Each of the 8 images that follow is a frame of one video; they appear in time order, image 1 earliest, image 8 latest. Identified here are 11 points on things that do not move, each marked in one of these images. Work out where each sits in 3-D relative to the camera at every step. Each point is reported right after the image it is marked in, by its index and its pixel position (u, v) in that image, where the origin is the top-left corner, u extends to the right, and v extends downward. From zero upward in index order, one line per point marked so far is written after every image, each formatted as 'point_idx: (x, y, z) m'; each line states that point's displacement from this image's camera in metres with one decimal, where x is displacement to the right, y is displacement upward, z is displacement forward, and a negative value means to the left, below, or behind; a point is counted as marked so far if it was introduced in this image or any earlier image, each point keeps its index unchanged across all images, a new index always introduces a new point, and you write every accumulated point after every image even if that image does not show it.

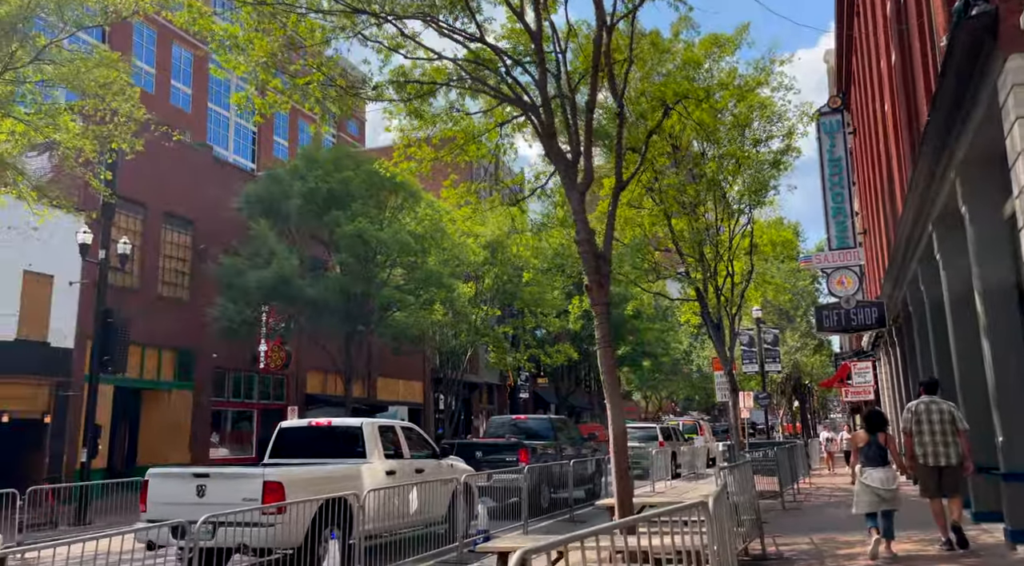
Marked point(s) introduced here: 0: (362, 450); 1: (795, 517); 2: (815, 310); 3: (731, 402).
0: (-1.7, -1.9, +9.9) m
1: (+4.4, -3.6, +13.6) m
2: (+6.5, -0.5, +18.7) m
3: (+4.9, -2.7, +19.3) m
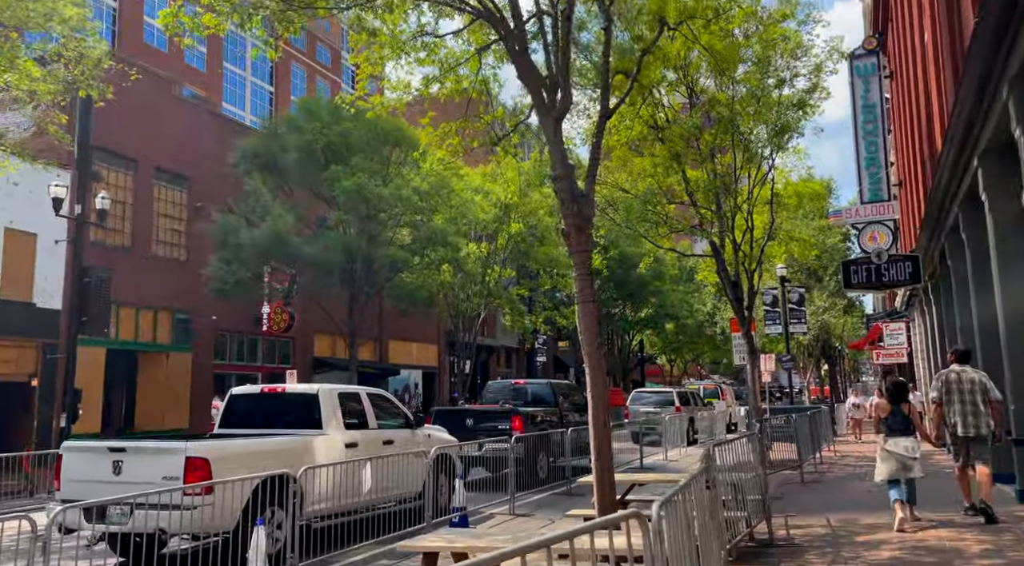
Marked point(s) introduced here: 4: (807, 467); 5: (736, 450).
0: (-2.0, -1.4, +8.8) m
1: (+4.2, -2.9, +12.3) m
2: (+6.6, +0.4, +17.2) m
3: (+4.9, -1.7, +18.0) m
4: (+5.5, -3.4, +16.3) m
5: (+2.1, -1.5, +8.0) m
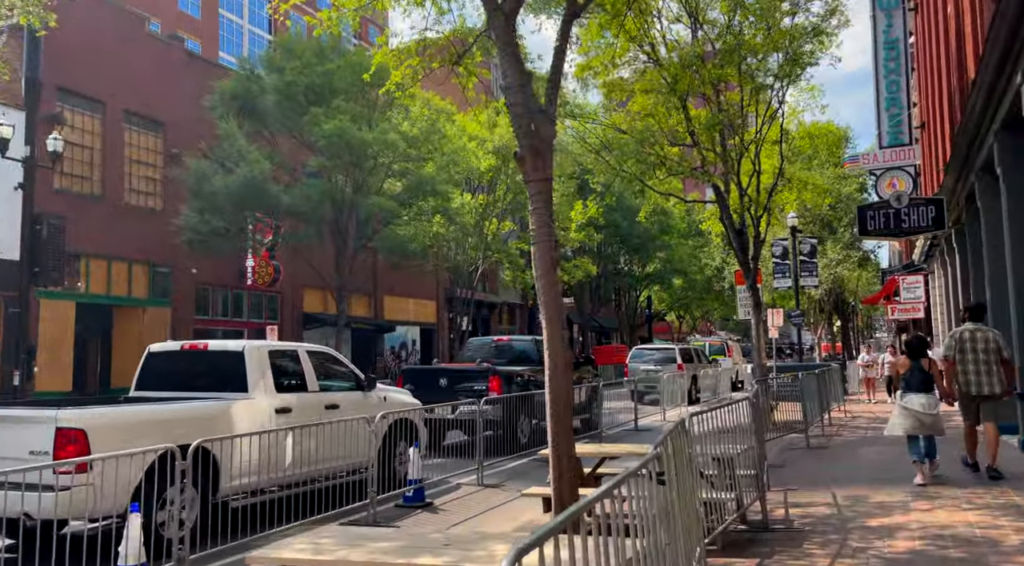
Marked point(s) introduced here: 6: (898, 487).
0: (-2.3, -0.9, +7.6) m
1: (+3.9, -2.2, +11.1) m
2: (+6.3, +1.4, +15.8) m
3: (+4.7, -0.8, +16.7) m
4: (+5.2, -2.5, +15.0) m
5: (+1.7, -1.0, +6.8) m
6: (+3.7, -1.9, +8.2) m
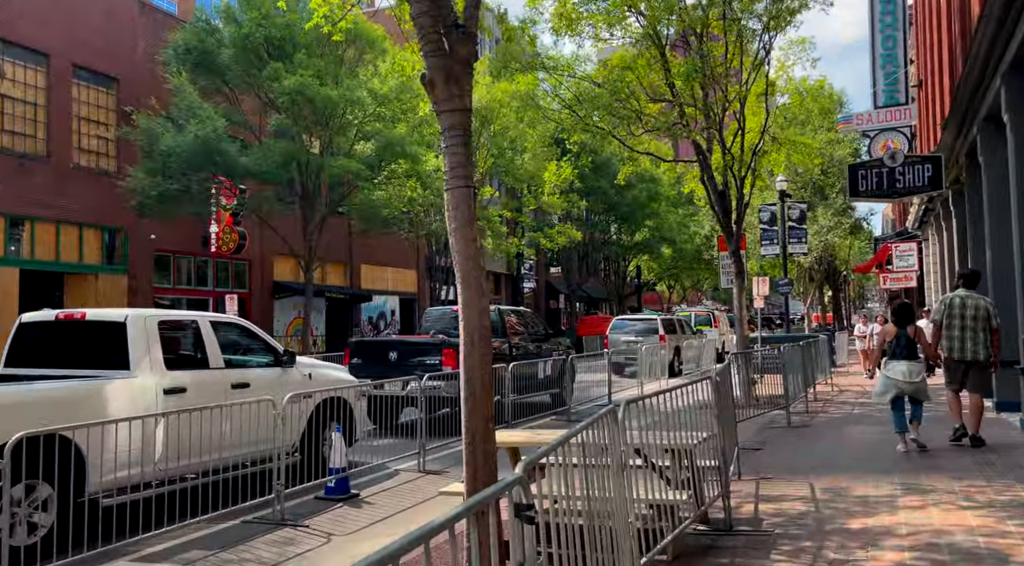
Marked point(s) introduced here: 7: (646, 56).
0: (-2.9, -0.5, +6.5) m
1: (+3.3, -1.8, +10.1) m
2: (+5.7, +2.0, +14.6) m
3: (+4.1, -0.1, +15.6) m
4: (+4.6, -2.0, +14.0) m
5: (+1.1, -0.8, +5.7) m
6: (+3.1, -1.6, +7.2) m
7: (+2.5, +3.9, +15.4) m
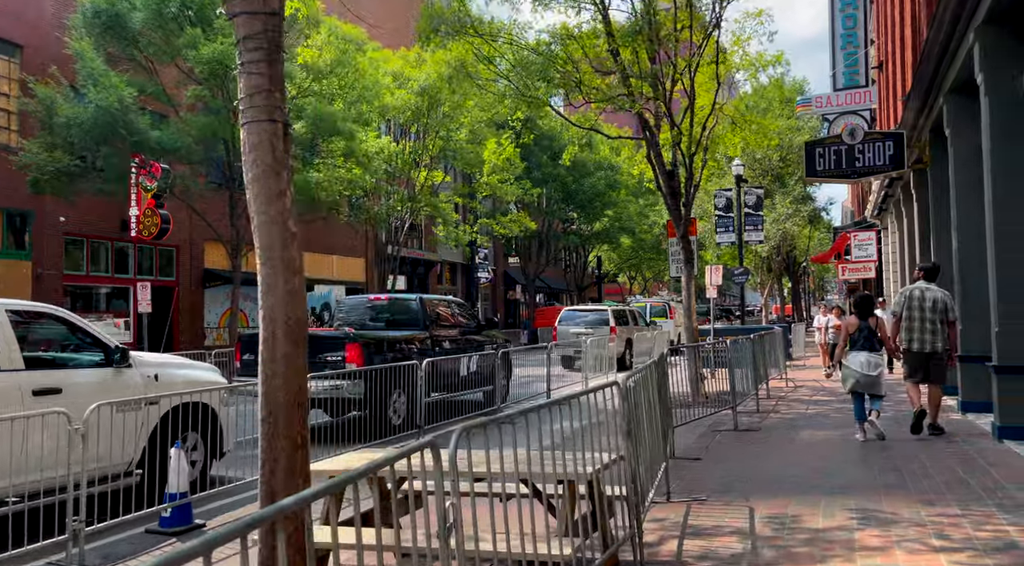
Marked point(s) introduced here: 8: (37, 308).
0: (-3.7, -0.4, +5.0) m
1: (+2.4, -1.7, +8.8) m
2: (+4.6, +2.1, +13.5) m
3: (+2.9, +0.1, +14.4) m
4: (+3.5, -1.8, +12.9) m
5: (+0.4, -0.7, +4.4) m
6: (+2.3, -1.5, +6.0) m
7: (+1.4, +4.1, +14.1) m
8: (-3.3, -0.1, +6.1) m
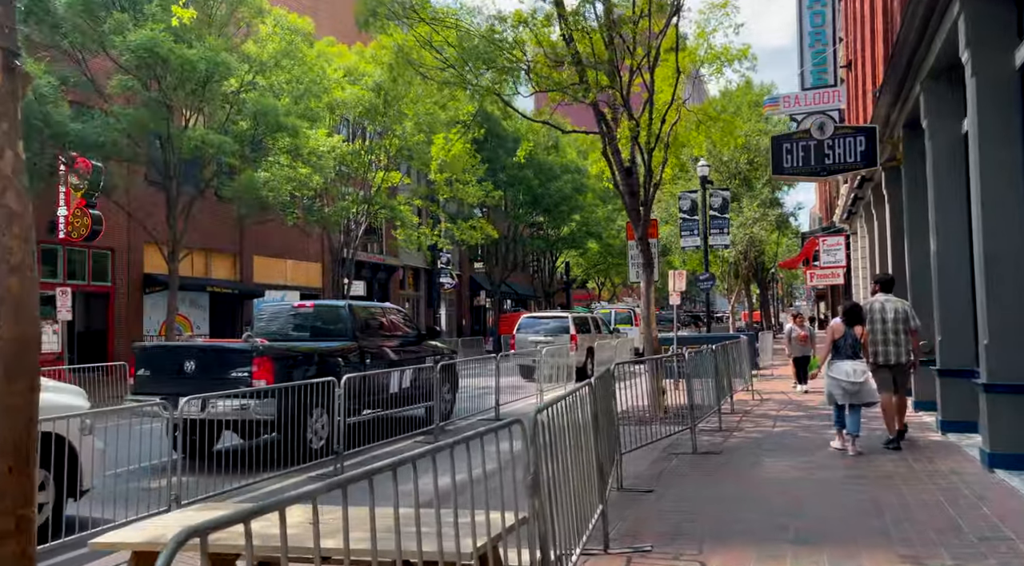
0: (-4.2, -0.4, +3.8) m
1: (+1.7, -1.7, +7.8) m
2: (+3.8, +2.1, +12.5) m
3: (+2.1, 0.0, +13.4) m
4: (+2.7, -1.9, +11.9) m
5: (-0.2, -0.7, +3.3) m
6: (+1.7, -1.5, +4.9) m
7: (+0.6, +4.0, +13.0) m
8: (-3.9, -0.1, +4.8) m
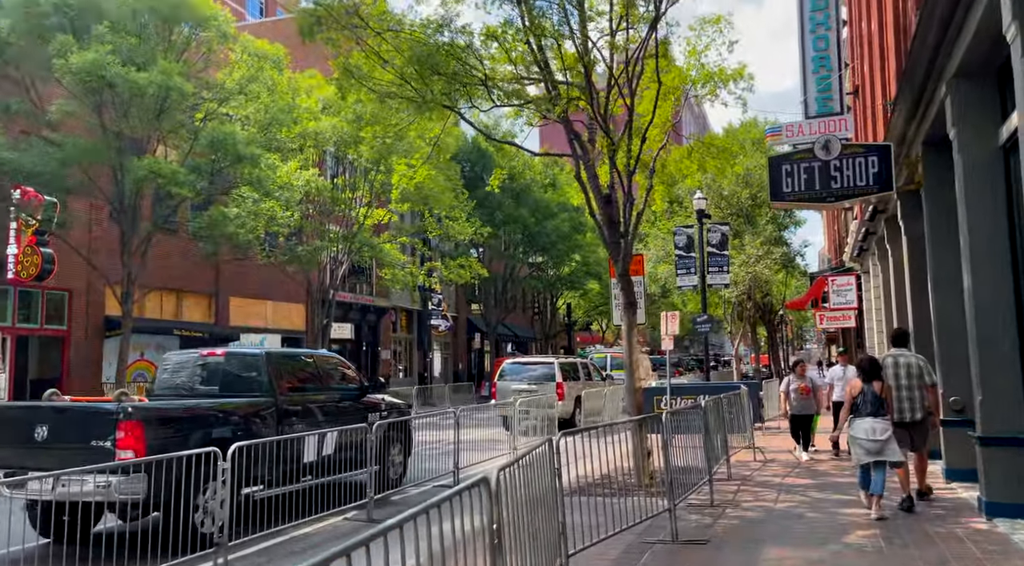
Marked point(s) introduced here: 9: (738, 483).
0: (-4.8, -0.6, +2.1) m
1: (+1.2, -2.0, +6.0) m
2: (+3.3, +1.5, +10.9) m
3: (+1.6, -0.6, +11.7) m
4: (+2.2, -2.4, +10.0) m
5: (-0.8, -0.8, +1.6) m
6: (+1.1, -1.7, +3.1) m
7: (0.0, +3.5, +11.5) m
8: (-4.5, -0.3, +3.2) m
9: (+2.8, -2.4, +10.5) m
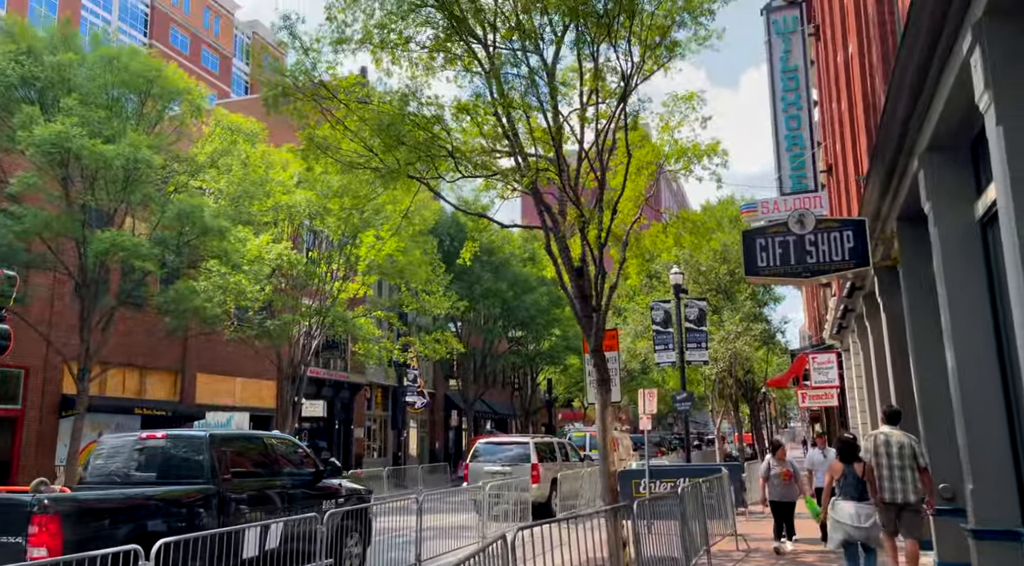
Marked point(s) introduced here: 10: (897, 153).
0: (-5.1, -0.7, +1.5) m
1: (+0.9, -2.5, +5.3) m
2: (+2.9, +0.6, +10.5) m
3: (+1.1, -1.6, +11.1) m
4: (+1.8, -3.2, +9.3) m
5: (-1.0, -0.9, +1.0) m
6: (+0.9, -2.0, +2.5) m
7: (-0.4, +2.5, +11.3) m
8: (-4.7, -0.6, +2.6) m
9: (+2.4, -3.3, +9.9) m
10: (+4.1, +1.4, +9.0) m
